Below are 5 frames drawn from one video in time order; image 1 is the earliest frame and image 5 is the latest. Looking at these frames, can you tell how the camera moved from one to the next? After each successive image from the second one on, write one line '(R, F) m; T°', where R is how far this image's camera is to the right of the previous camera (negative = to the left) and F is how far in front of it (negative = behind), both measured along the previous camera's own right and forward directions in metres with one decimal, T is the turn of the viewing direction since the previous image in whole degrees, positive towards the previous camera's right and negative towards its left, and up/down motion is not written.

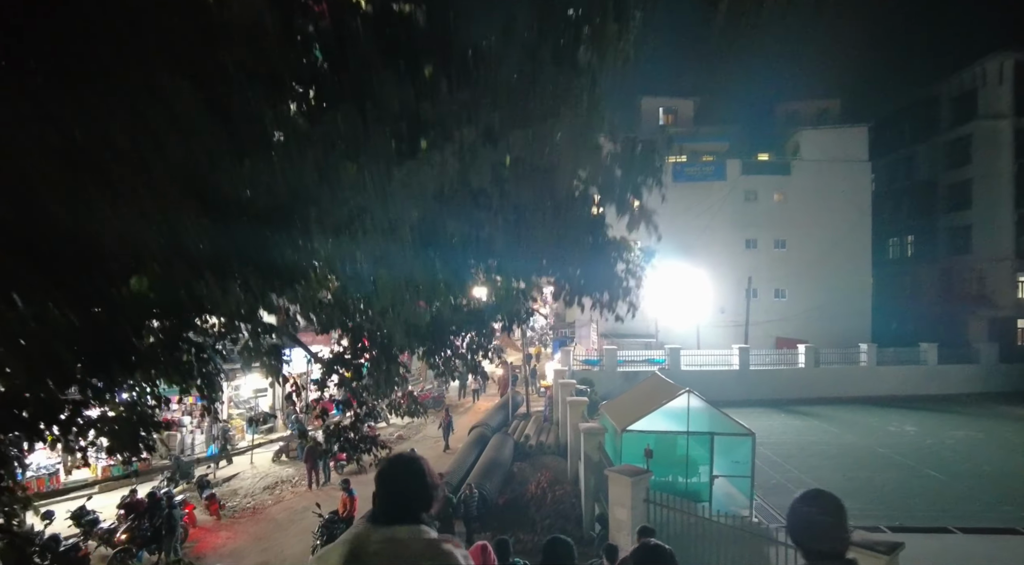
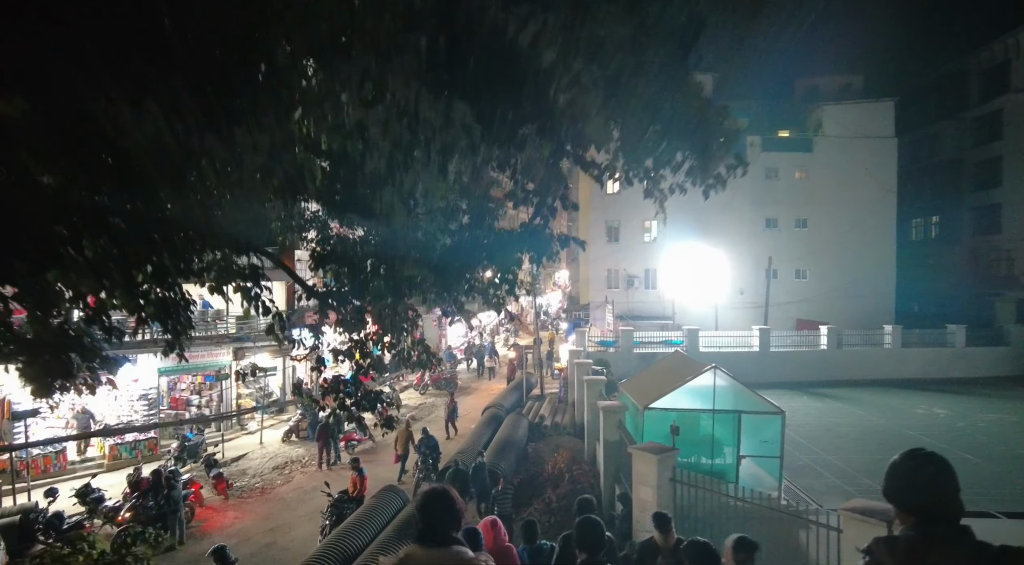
(-0.1, +0.6) m; -1°
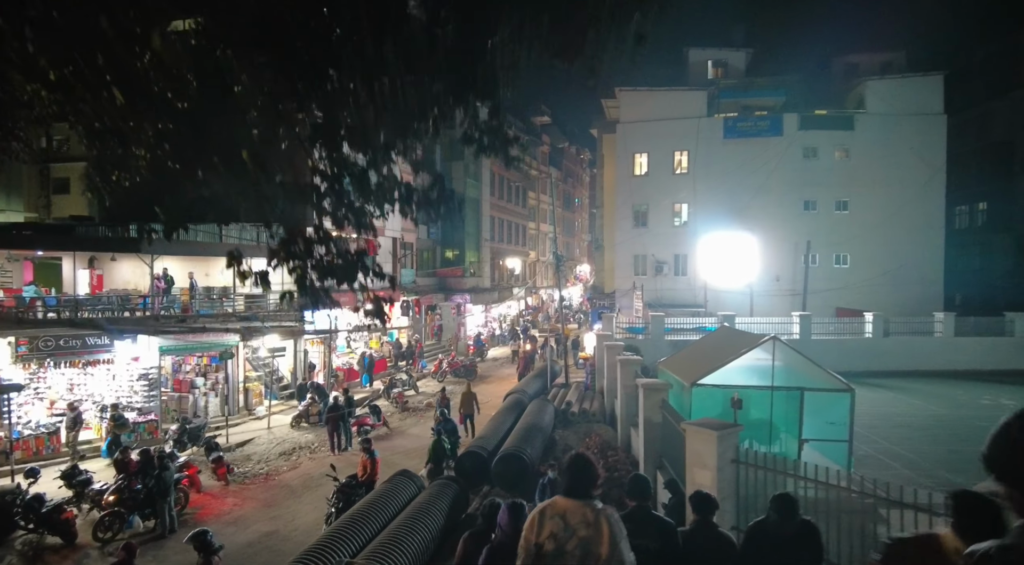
(-0.1, +1.3) m; -2°
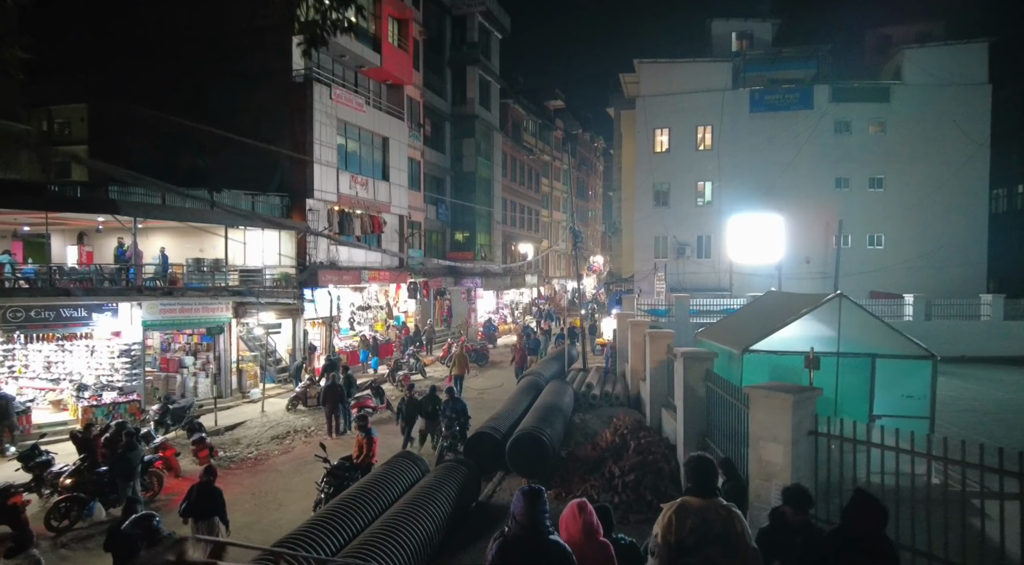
(-0.1, +1.5) m; -1°
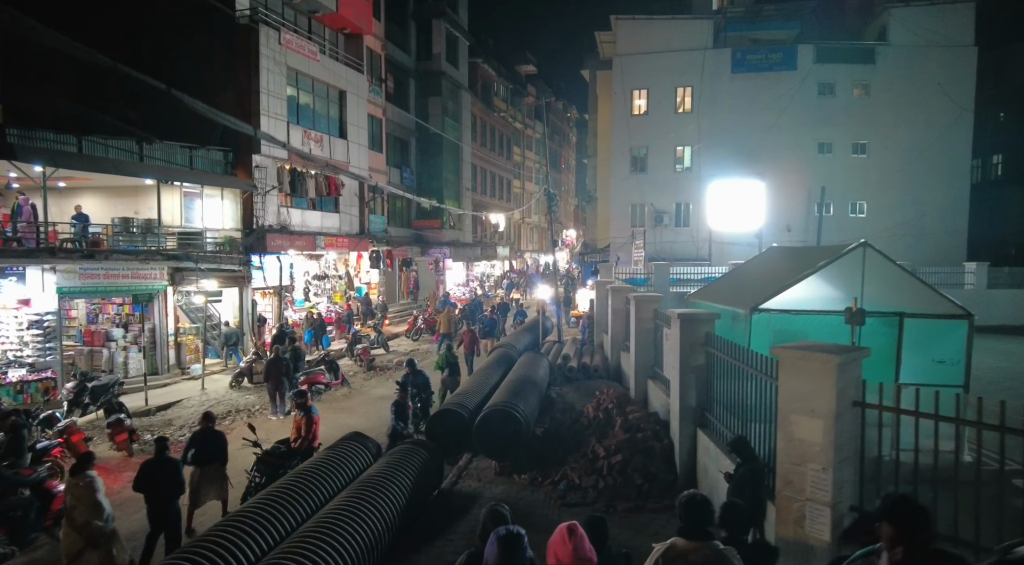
(0.0, +1.4) m; +2°
